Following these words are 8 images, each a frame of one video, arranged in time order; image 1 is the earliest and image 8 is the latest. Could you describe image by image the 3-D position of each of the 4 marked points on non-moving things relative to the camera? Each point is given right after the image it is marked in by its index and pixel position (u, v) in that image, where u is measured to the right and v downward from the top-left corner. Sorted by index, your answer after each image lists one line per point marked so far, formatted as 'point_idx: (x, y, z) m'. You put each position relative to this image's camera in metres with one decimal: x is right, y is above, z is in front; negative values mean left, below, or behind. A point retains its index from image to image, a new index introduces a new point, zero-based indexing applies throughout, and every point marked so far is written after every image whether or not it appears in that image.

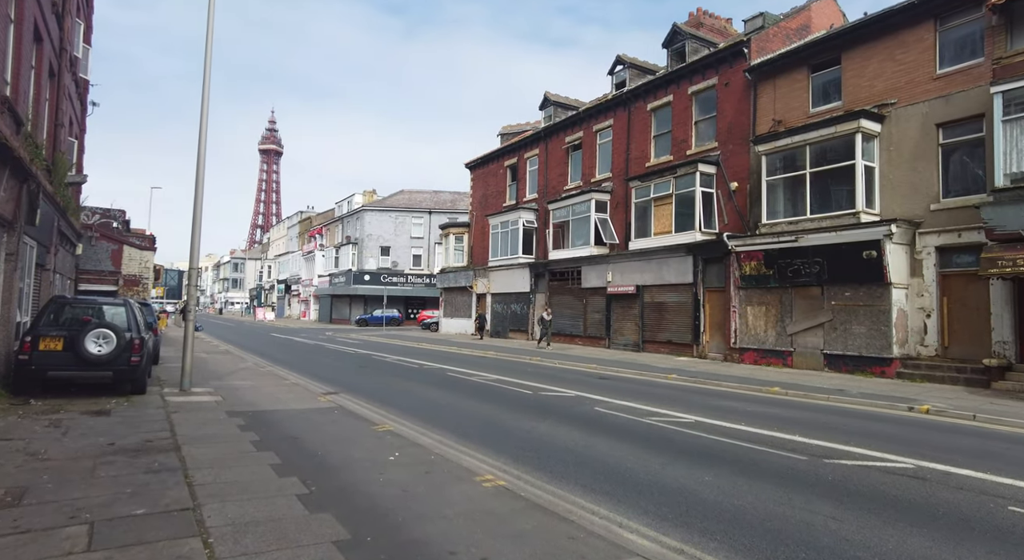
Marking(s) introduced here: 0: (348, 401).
0: (-3.1, -2.3, +11.1) m
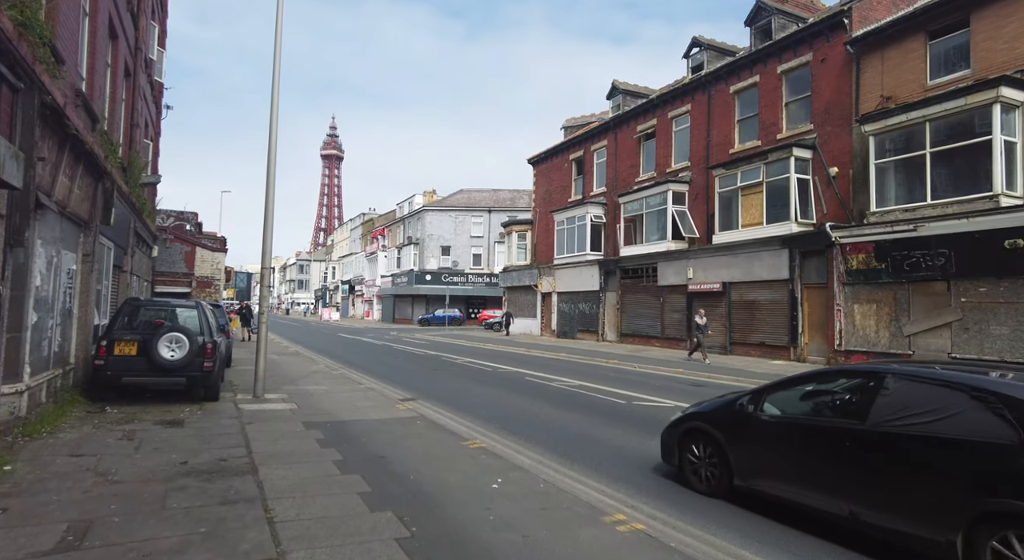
0: (-1.5, -2.3, +10.3) m
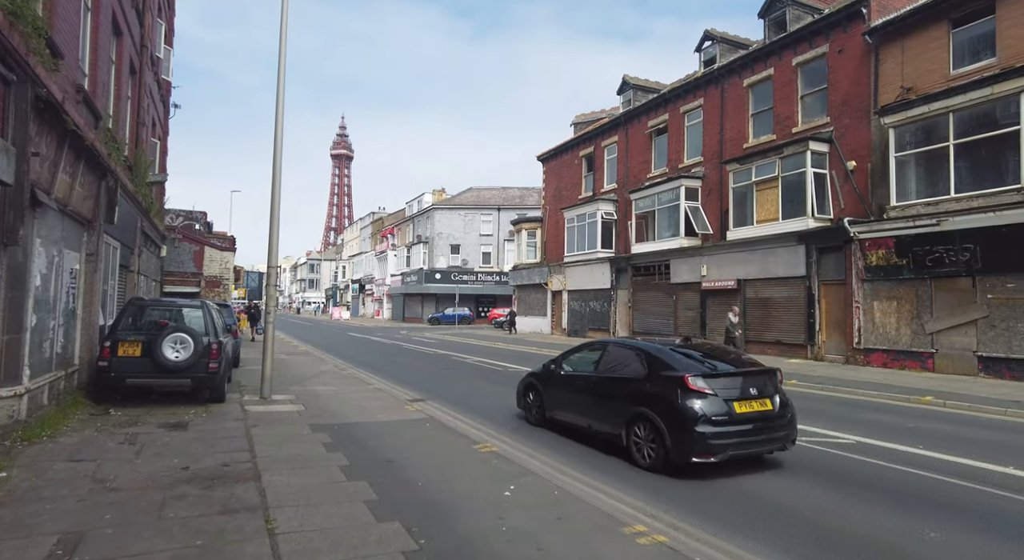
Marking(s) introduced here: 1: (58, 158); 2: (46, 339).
0: (-1.3, -2.3, +10.0) m
1: (-5.6, +1.5, +7.2) m
2: (-6.2, -0.8, +7.7) m
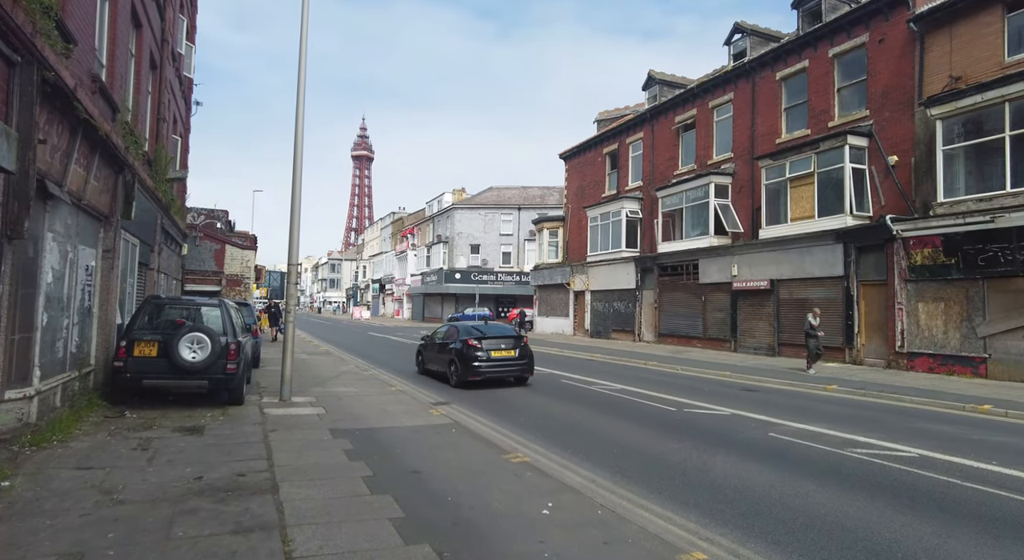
0: (-0.8, -2.2, +9.5) m
1: (-5.2, +1.5, +6.9) m
2: (-5.8, -0.7, +7.4) m
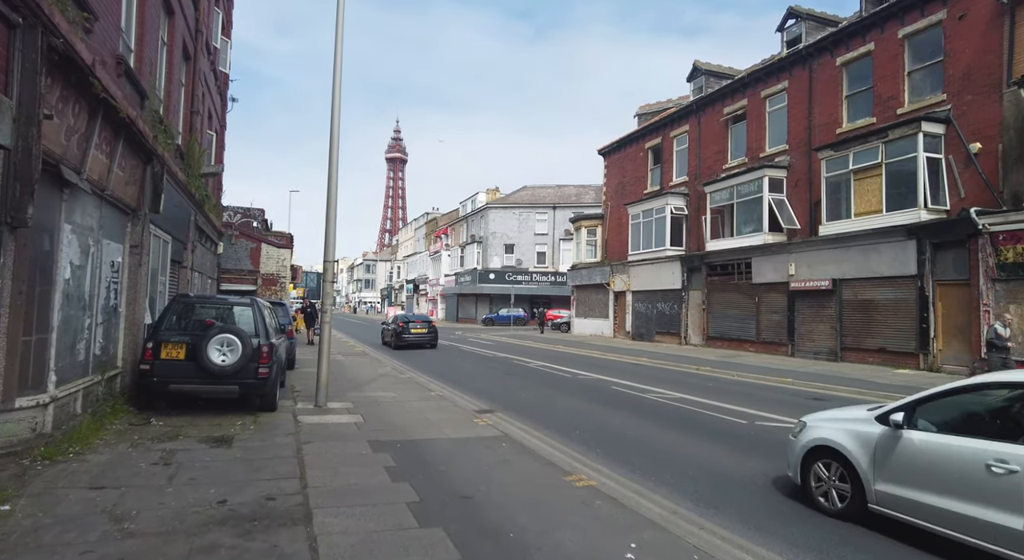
0: (0.0, -2.2, +8.7) m
1: (-4.5, +1.6, +6.2) m
2: (-5.1, -0.7, +6.8) m
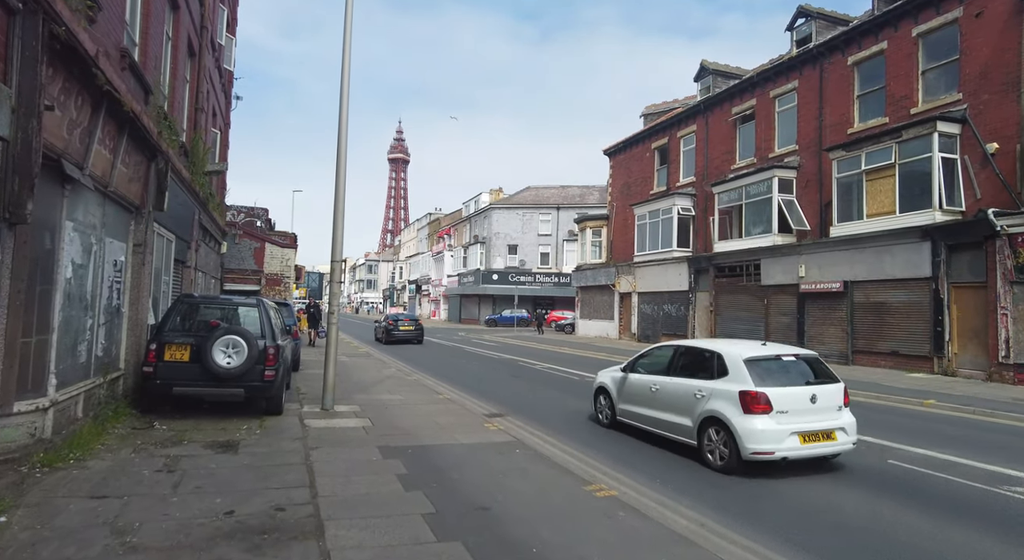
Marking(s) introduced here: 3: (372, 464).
0: (+0.2, -2.2, +8.5) m
1: (-4.3, +1.6, +6.0) m
2: (-4.9, -0.7, +6.6) m
3: (-1.5, -2.0, +6.4) m
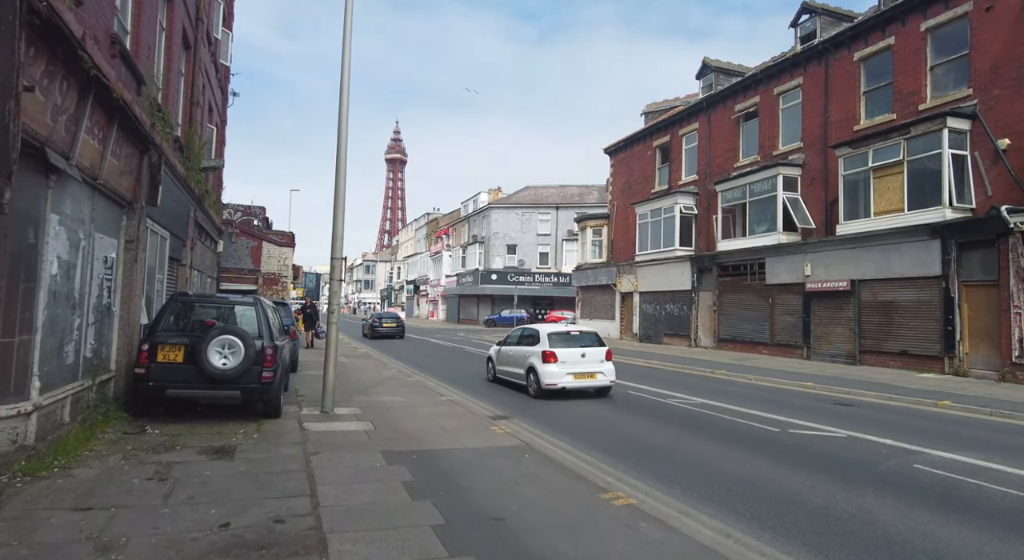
0: (+0.3, -2.2, +8.1) m
1: (-4.2, +1.6, +5.7) m
2: (-4.8, -0.7, +6.2) m
3: (-1.4, -2.0, +6.0) m
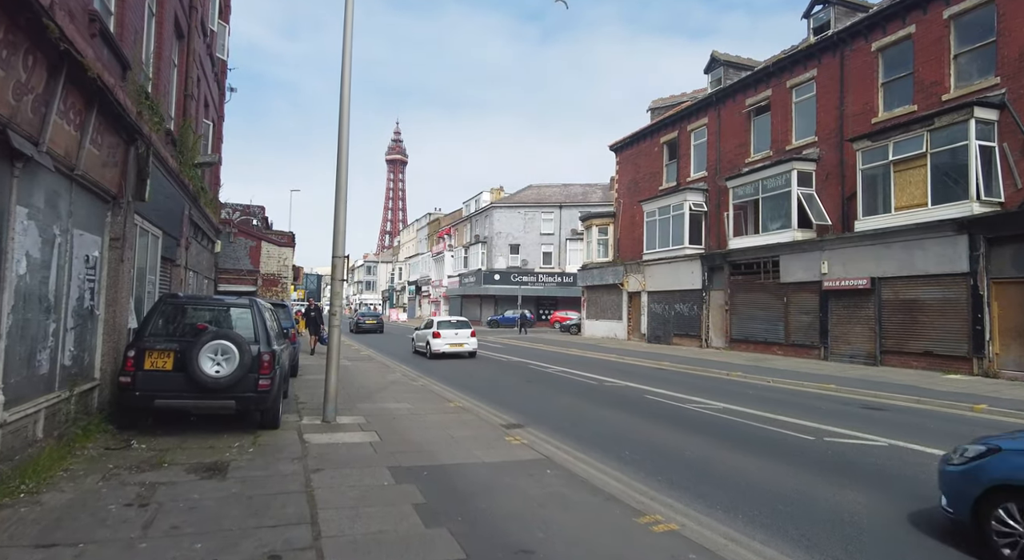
0: (+0.5, -2.2, +7.5) m
1: (-4.0, +1.6, +5.1) m
2: (-4.5, -0.7, +5.6) m
3: (-1.2, -2.0, +5.4) m
